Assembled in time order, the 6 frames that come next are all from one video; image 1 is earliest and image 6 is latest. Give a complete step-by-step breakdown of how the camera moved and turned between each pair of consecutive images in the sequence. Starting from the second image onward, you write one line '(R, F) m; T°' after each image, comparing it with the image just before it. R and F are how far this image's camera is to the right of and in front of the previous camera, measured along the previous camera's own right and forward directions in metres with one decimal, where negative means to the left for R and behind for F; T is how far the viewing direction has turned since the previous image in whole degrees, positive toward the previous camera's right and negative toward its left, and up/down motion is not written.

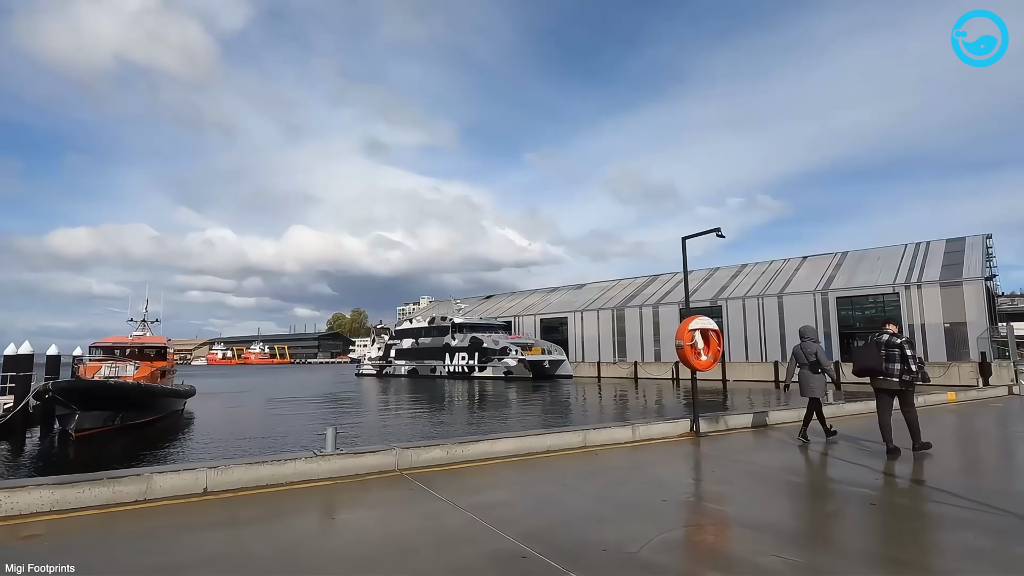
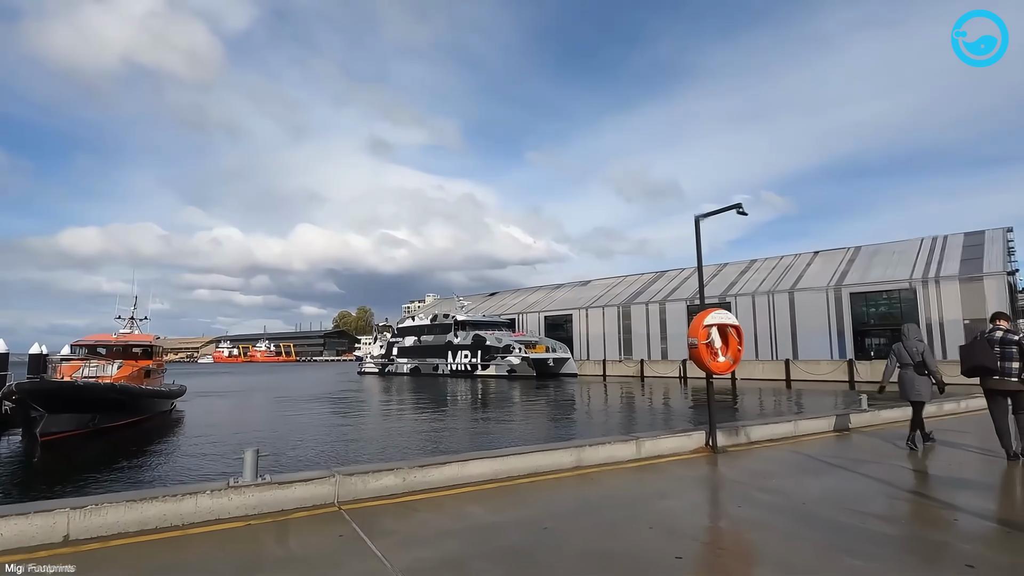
(+0.2, +0.7) m; -1°
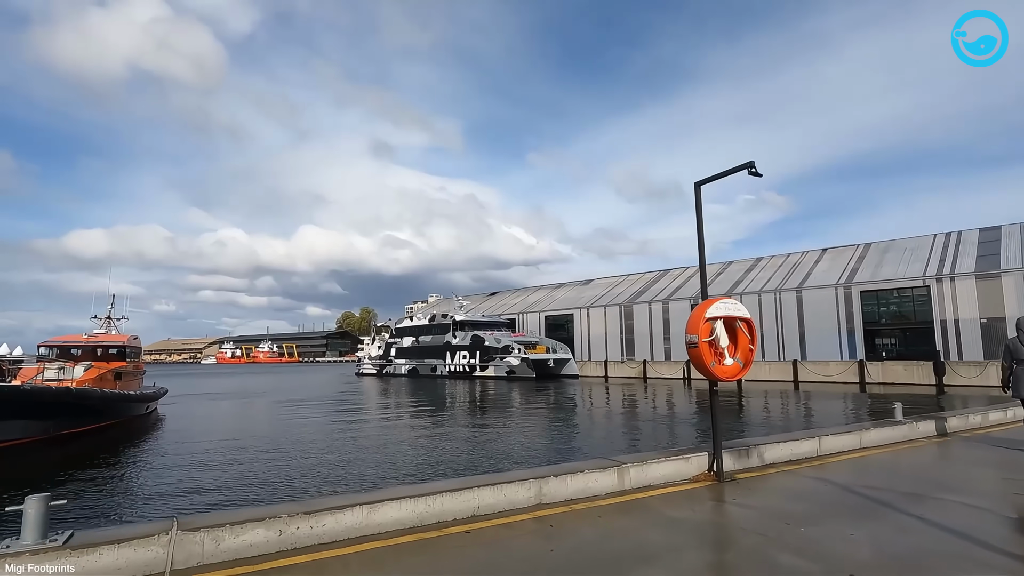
(+0.3, +0.8) m; 0°
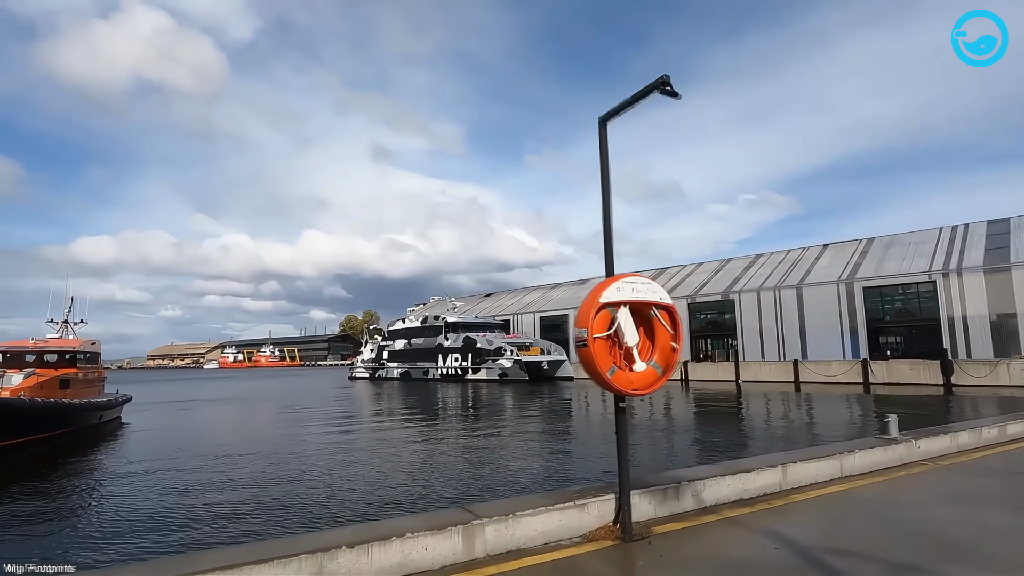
(+0.7, +0.9) m; 0°
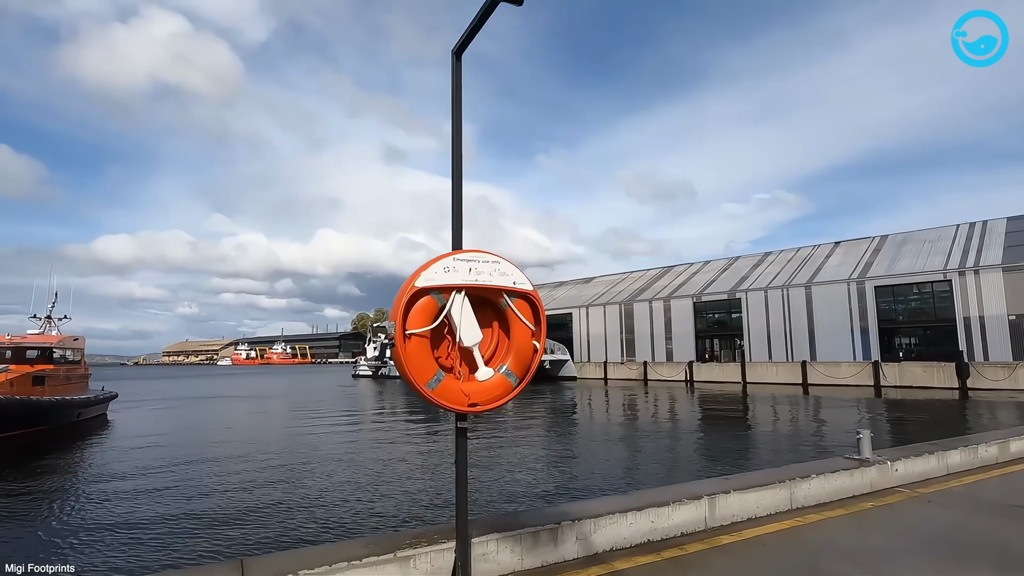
(+0.6, +0.5) m; -1°
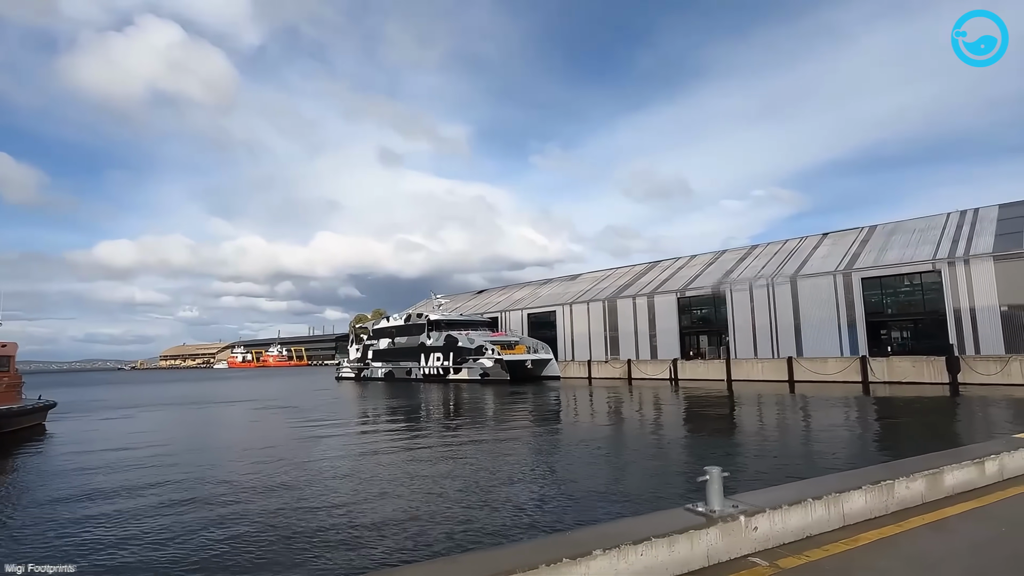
(+1.1, +0.9) m; 0°
